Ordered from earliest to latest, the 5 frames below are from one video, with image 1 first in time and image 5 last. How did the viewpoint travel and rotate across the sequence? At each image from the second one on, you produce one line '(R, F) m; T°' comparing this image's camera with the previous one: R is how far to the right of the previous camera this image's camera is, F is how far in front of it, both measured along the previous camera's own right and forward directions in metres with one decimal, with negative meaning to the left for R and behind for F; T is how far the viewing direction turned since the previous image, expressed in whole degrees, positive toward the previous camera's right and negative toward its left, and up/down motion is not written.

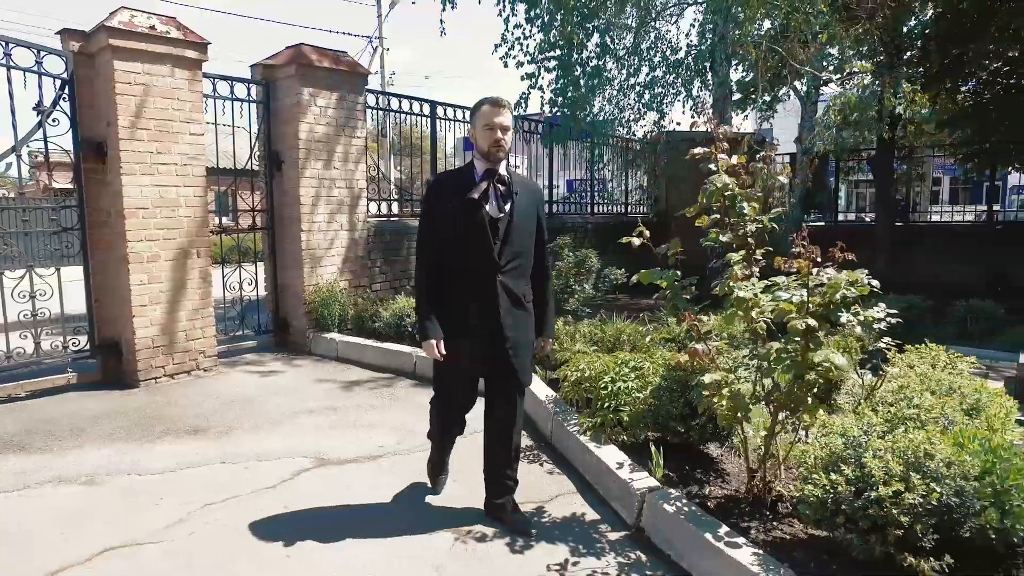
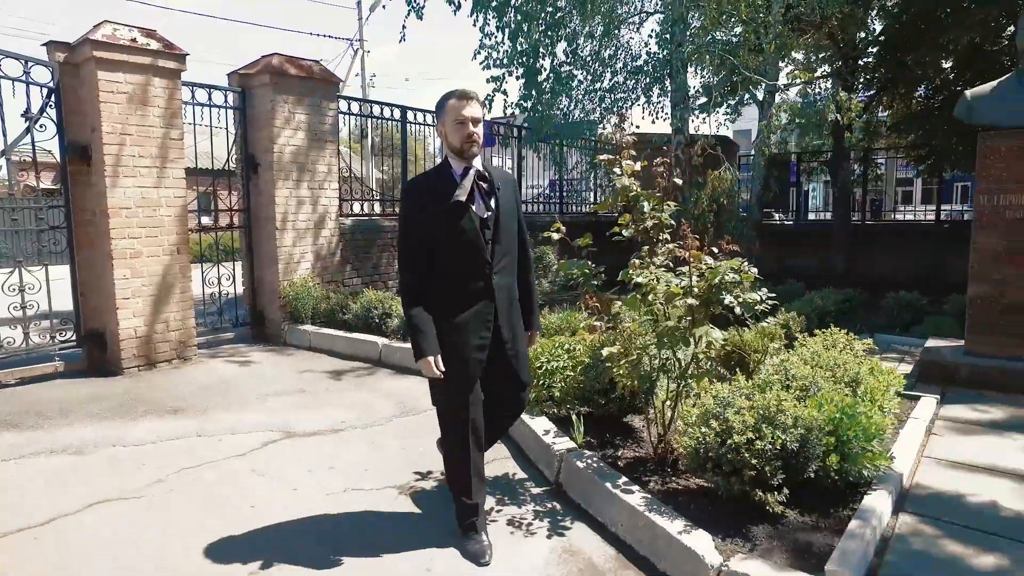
(+0.3, -0.5) m; +1°
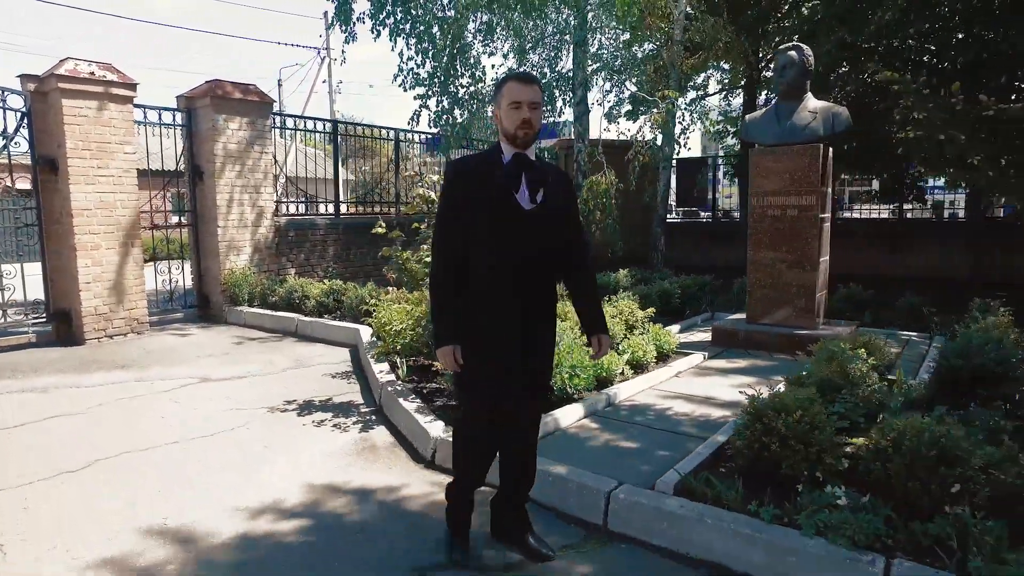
(+1.2, -1.4) m; +1°
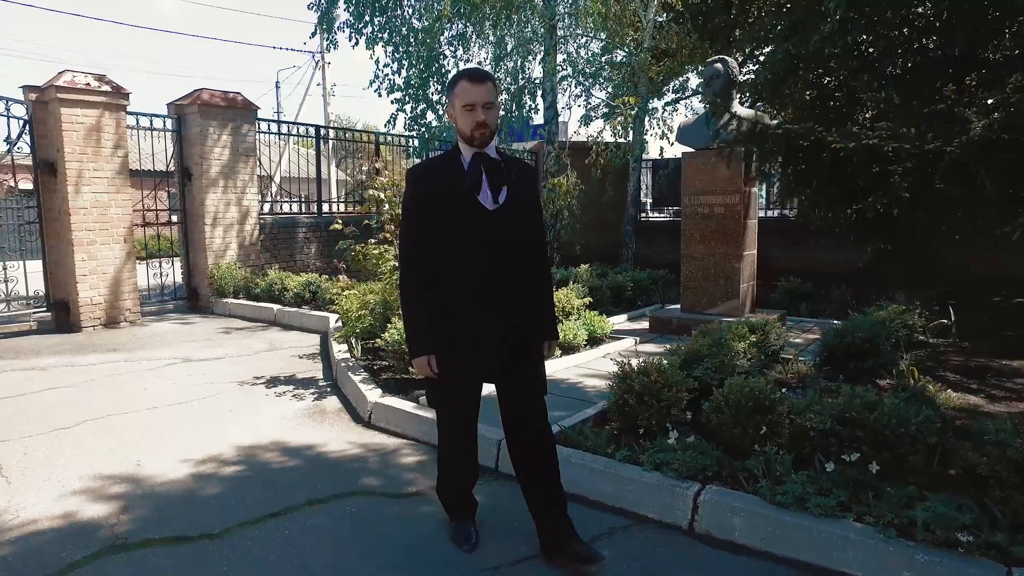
(+0.5, -0.6) m; 0°
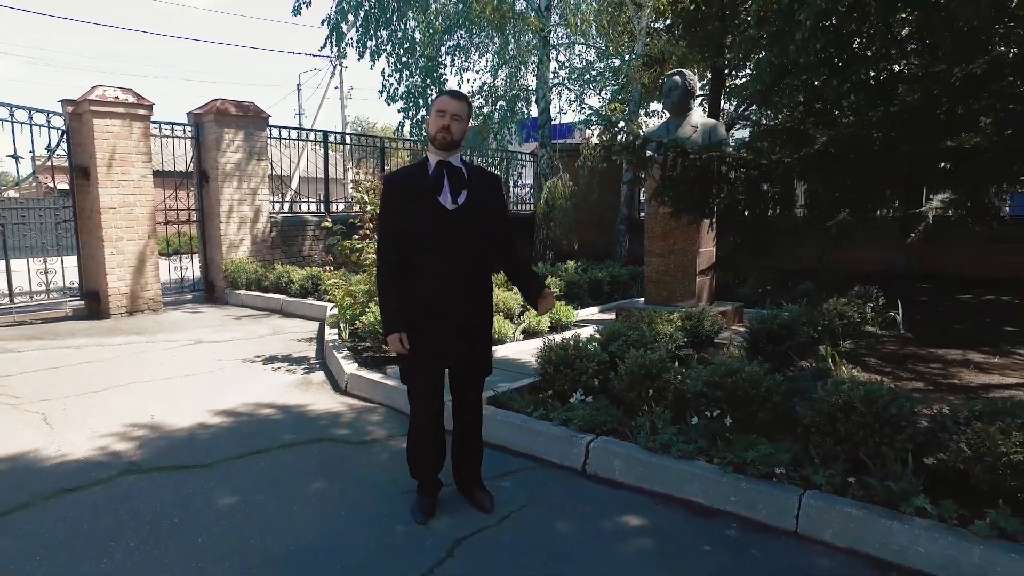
(+0.6, -0.7) m; -2°
